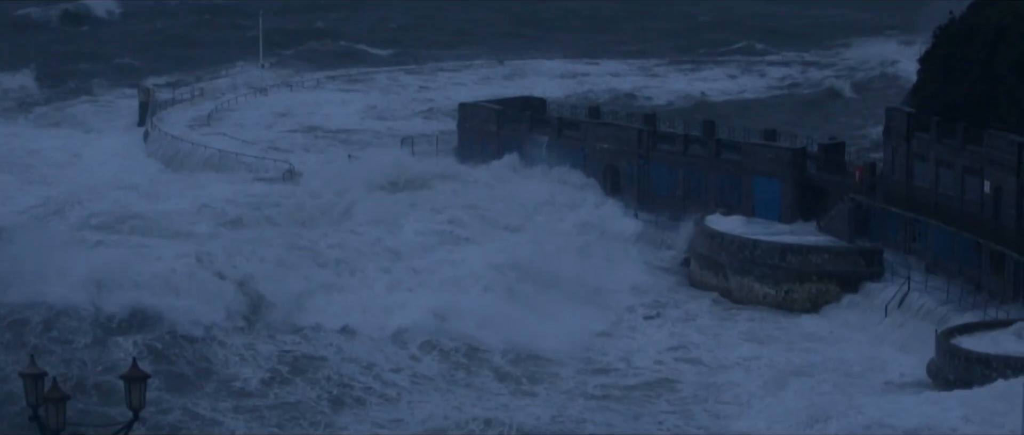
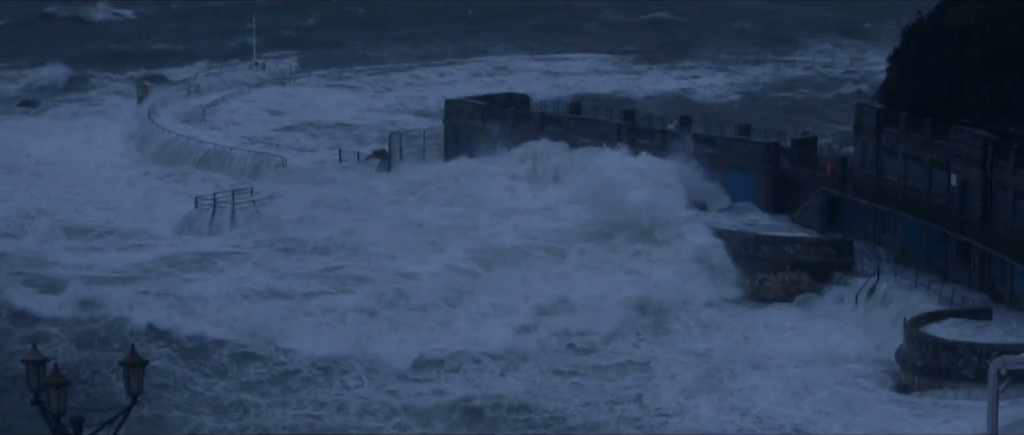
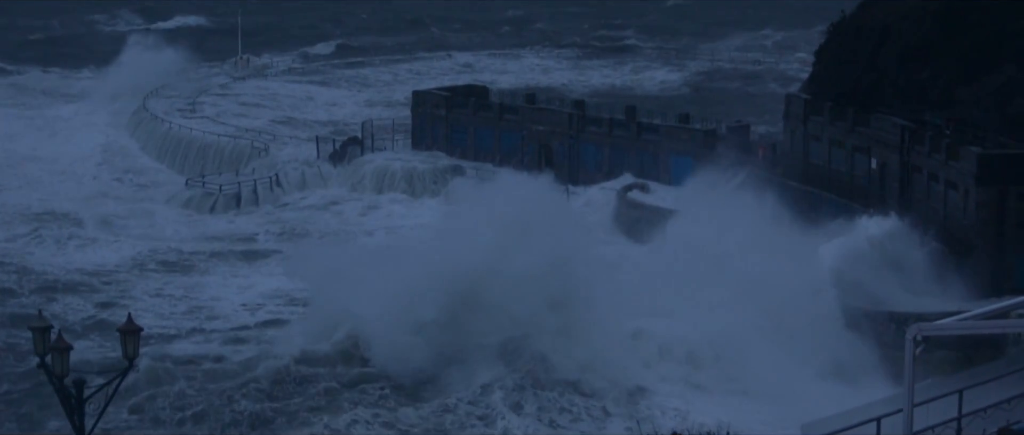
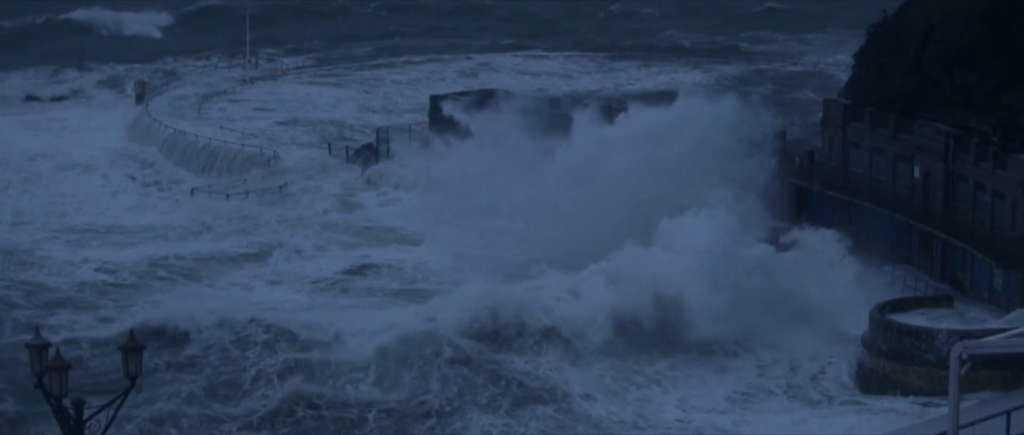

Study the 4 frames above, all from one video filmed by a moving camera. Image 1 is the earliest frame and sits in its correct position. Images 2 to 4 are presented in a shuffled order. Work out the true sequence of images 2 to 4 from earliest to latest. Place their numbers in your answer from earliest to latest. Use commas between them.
2, 4, 3
